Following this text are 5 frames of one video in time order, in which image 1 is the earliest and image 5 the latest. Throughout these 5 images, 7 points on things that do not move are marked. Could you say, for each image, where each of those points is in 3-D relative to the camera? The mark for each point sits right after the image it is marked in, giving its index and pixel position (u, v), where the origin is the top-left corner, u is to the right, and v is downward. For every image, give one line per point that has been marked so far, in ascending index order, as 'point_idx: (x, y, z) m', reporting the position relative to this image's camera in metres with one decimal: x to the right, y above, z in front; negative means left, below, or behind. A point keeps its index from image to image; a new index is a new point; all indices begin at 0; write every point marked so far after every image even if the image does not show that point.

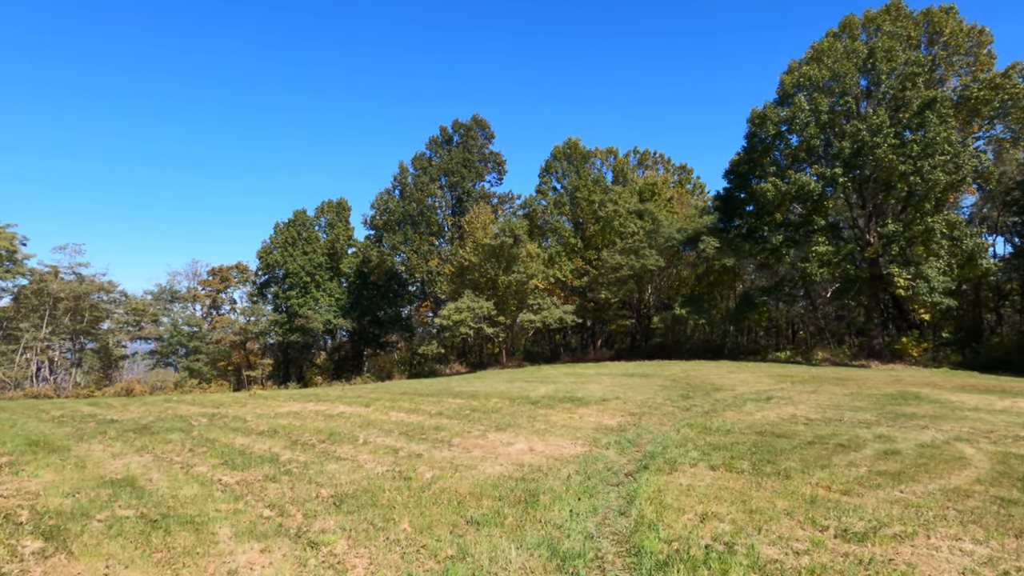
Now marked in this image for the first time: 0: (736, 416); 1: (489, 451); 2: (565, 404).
0: (+4.5, -2.6, +9.9) m
1: (-0.3, -2.0, +6.0) m
2: (+1.1, -2.5, +10.5) m
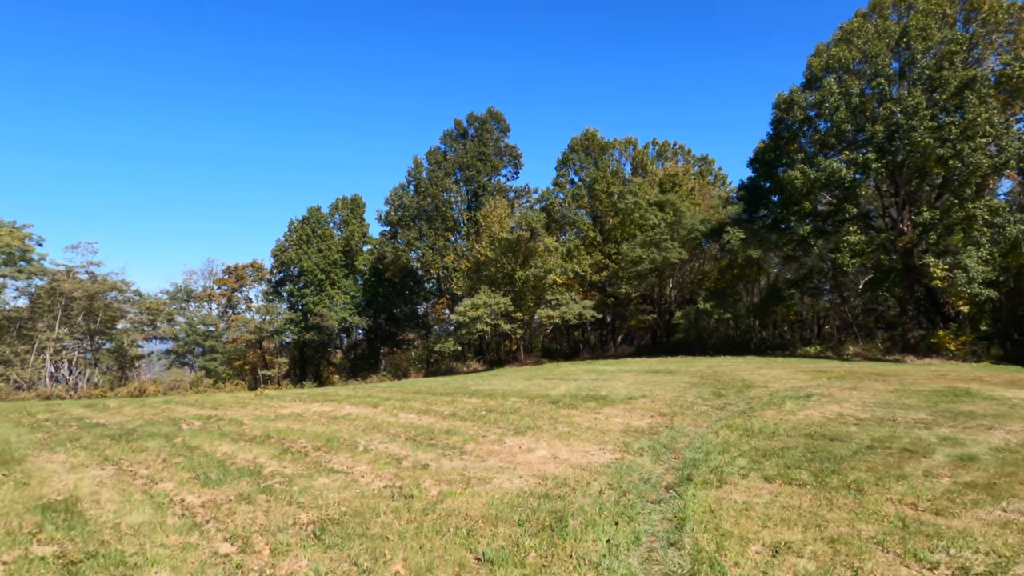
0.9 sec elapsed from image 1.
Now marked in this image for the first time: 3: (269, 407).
0: (+4.9, -2.3, +9.0) m
1: (-0.1, -1.8, +5.2) m
2: (+1.5, -2.3, +9.7) m
3: (-4.6, -2.2, +9.3) m
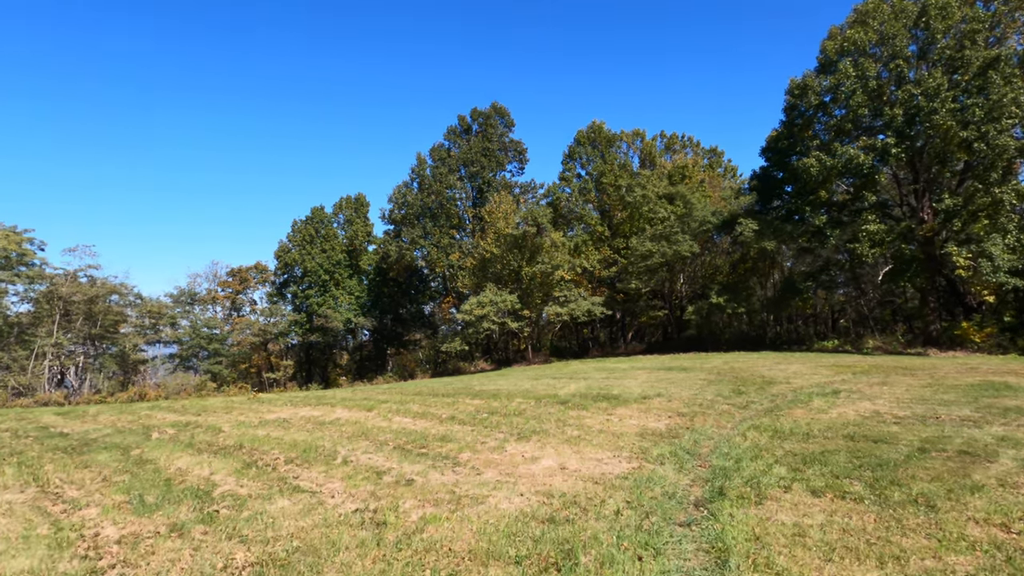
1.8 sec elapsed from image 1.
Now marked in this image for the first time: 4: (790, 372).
0: (+4.9, -2.1, +8.2) m
1: (0.0, -1.7, +4.5) m
2: (+1.6, -2.1, +8.9) m
3: (-4.5, -2.2, +8.6) m
4: (+8.5, -2.6, +15.1) m
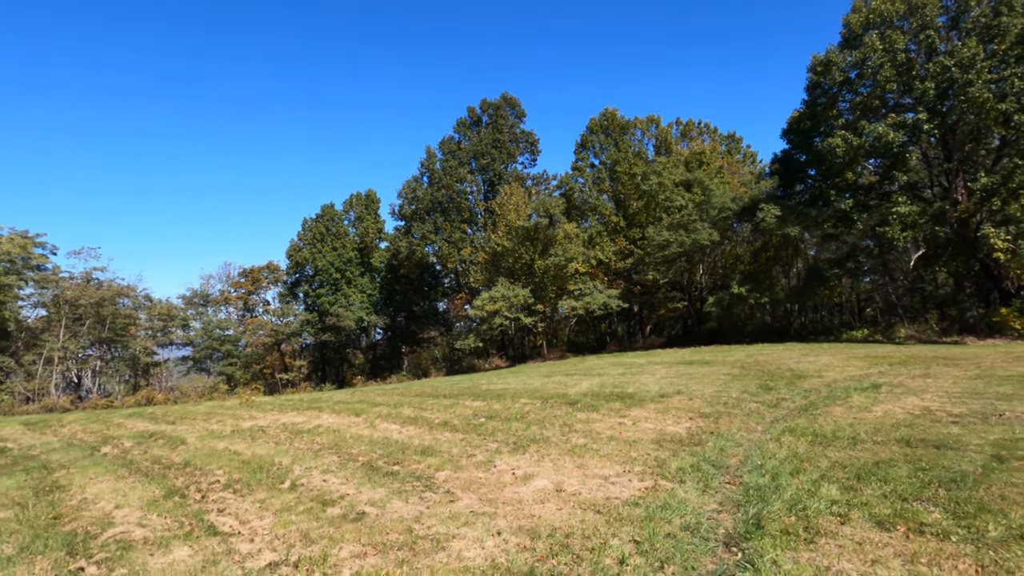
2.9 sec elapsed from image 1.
0: (+4.9, -1.8, +7.2) m
1: (-0.2, -1.5, +3.7) m
2: (+1.6, -1.9, +8.0) m
3: (-4.5, -2.1, +7.9) m
4: (+8.7, -2.2, +13.9) m
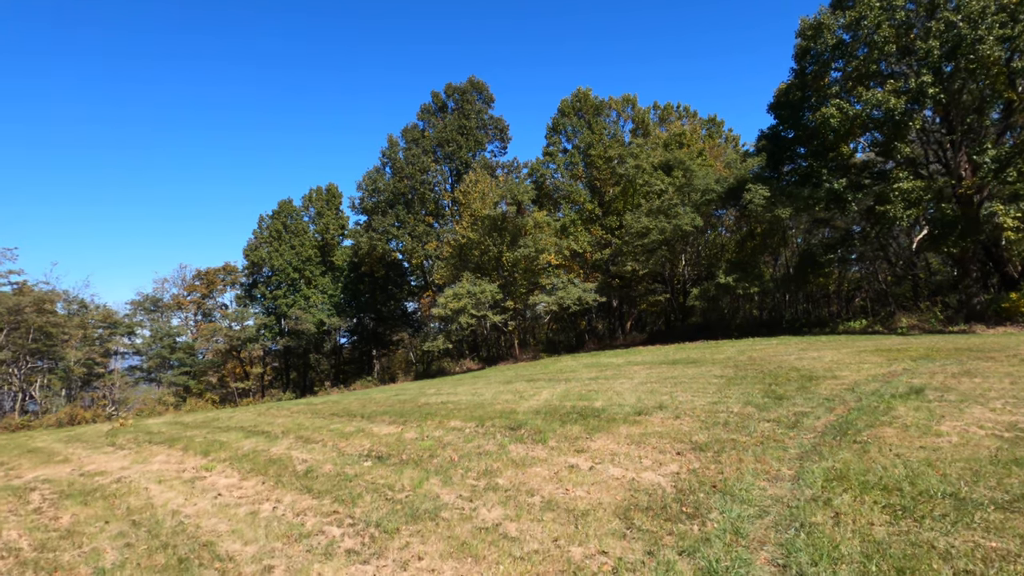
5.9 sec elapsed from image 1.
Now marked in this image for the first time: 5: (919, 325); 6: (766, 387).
0: (+4.0, -1.5, +5.0) m
1: (-1.0, -1.3, +1.3) m
2: (+0.6, -1.6, +5.7) m
3: (-5.4, -2.0, +5.4) m
4: (+7.6, -1.7, +11.8) m
5: (+16.6, -1.5, +20.0) m
6: (+4.3, -1.7, +8.4) m
